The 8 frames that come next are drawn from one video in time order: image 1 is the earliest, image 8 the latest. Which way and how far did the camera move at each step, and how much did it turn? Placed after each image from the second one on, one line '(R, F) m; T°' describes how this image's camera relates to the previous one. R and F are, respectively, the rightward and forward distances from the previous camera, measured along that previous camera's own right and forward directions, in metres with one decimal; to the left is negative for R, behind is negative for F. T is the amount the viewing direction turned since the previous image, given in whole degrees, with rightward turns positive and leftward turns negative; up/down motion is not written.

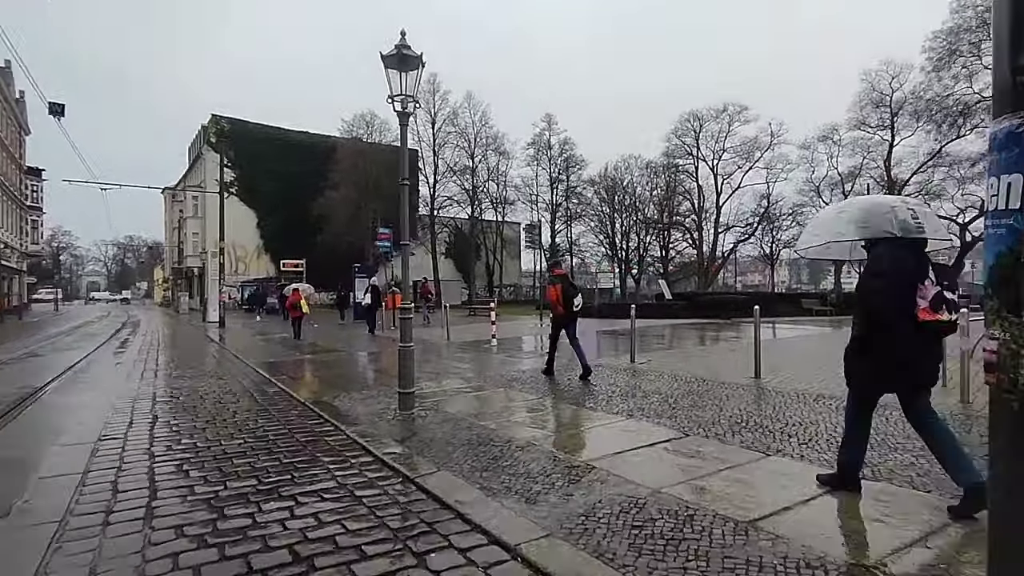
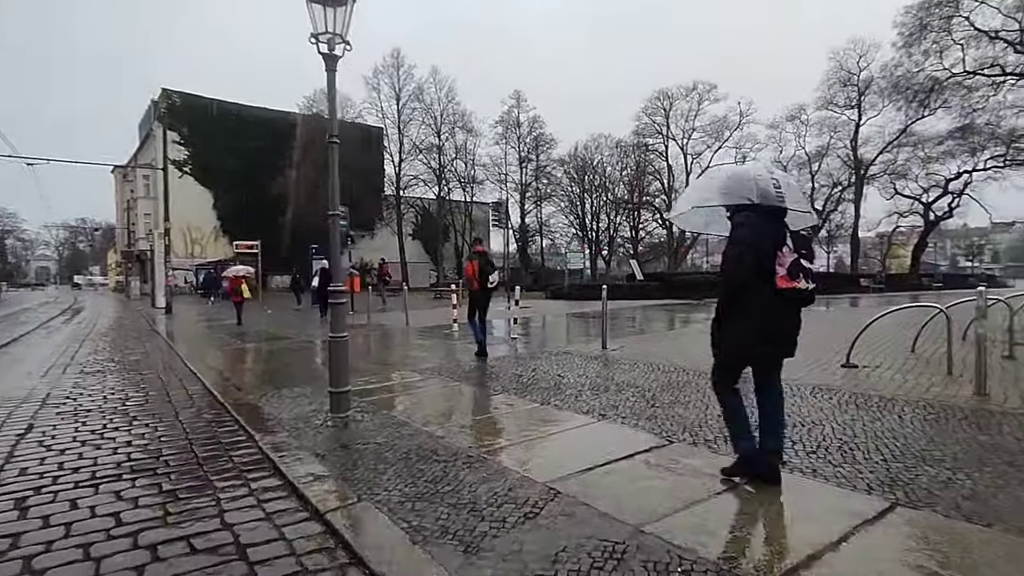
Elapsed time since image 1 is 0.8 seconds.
(+0.2, +1.0) m; +3°
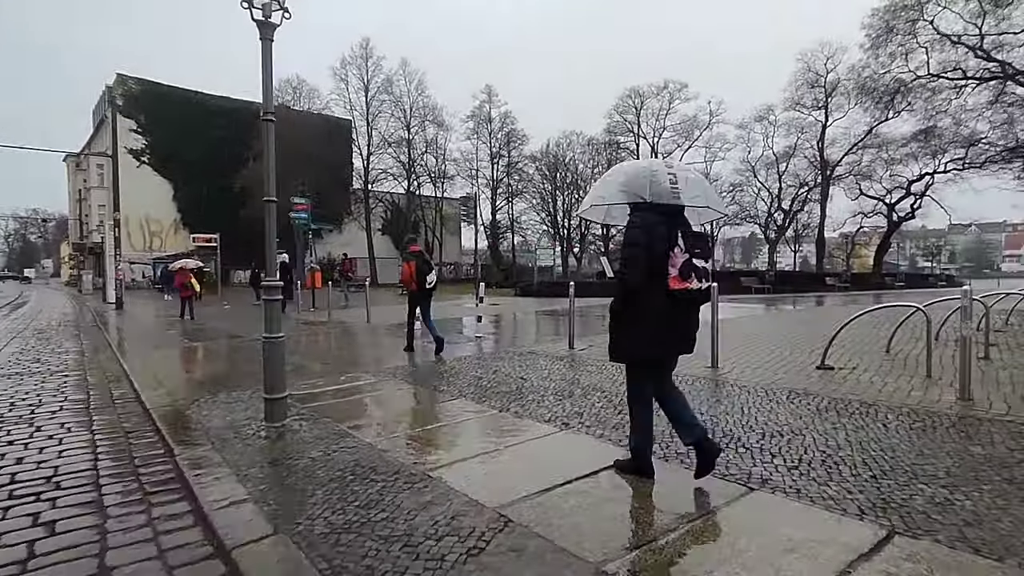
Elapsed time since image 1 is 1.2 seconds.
(+0.1, +0.5) m; +3°
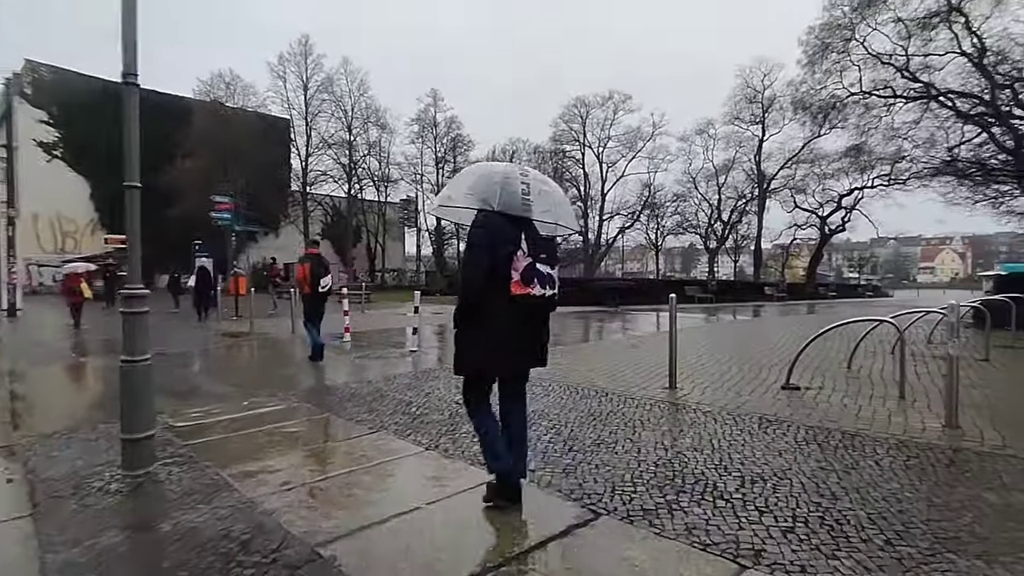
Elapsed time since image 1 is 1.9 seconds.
(+0.1, +0.9) m; +5°
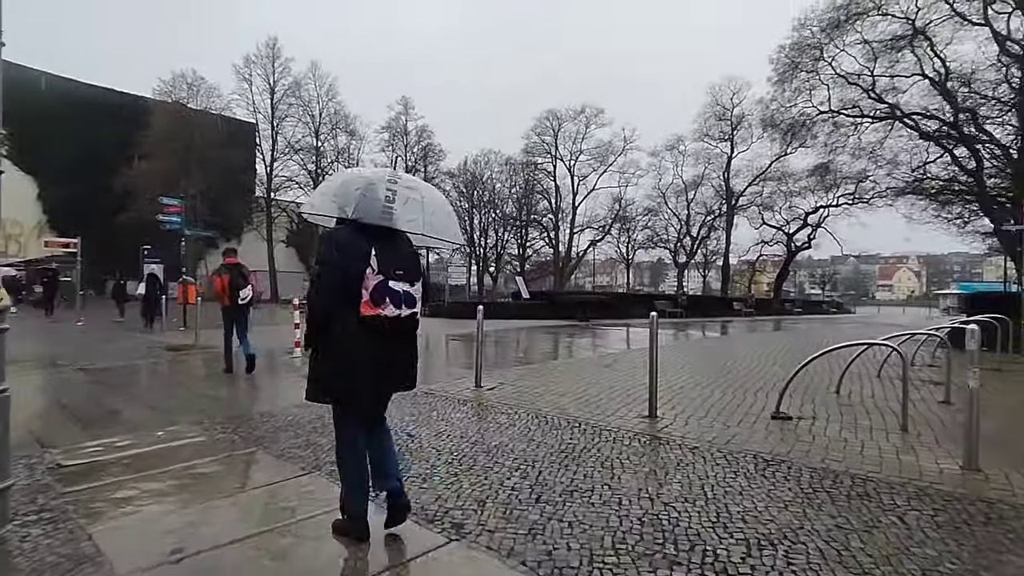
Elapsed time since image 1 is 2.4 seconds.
(+0.1, +0.7) m; +3°
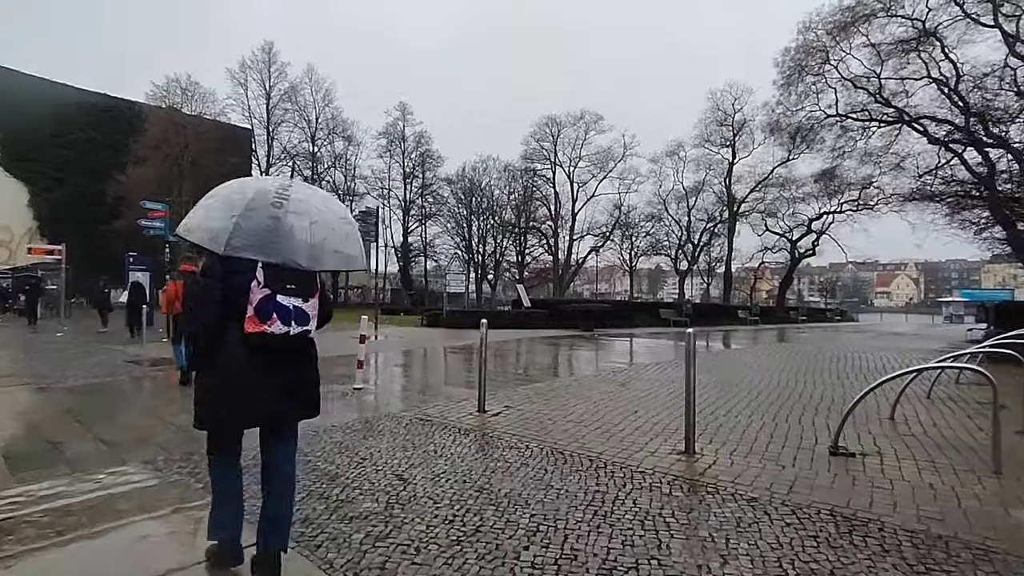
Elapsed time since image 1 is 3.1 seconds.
(-0.1, +0.9) m; 0°
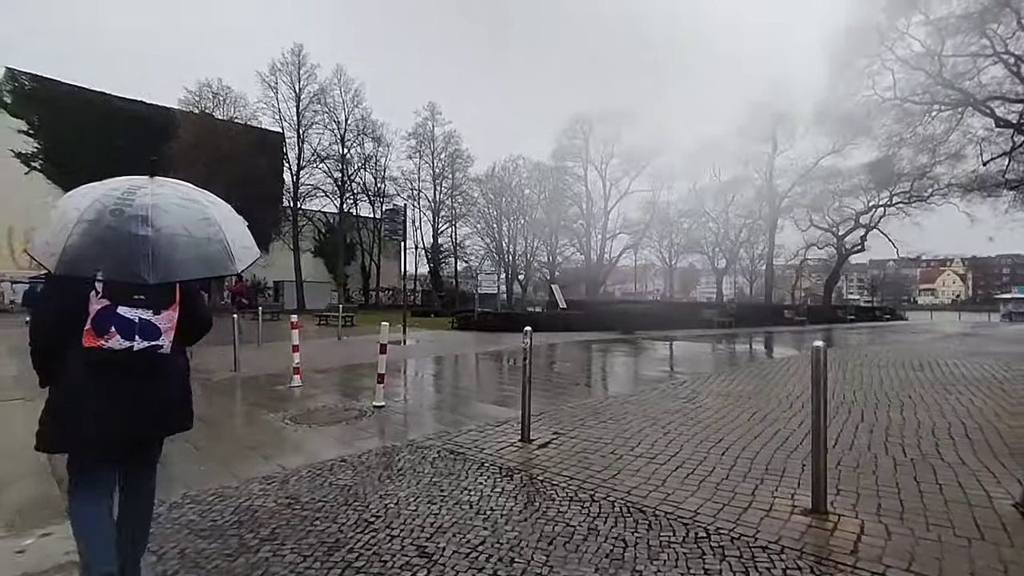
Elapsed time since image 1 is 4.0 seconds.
(-0.2, +1.2) m; -3°
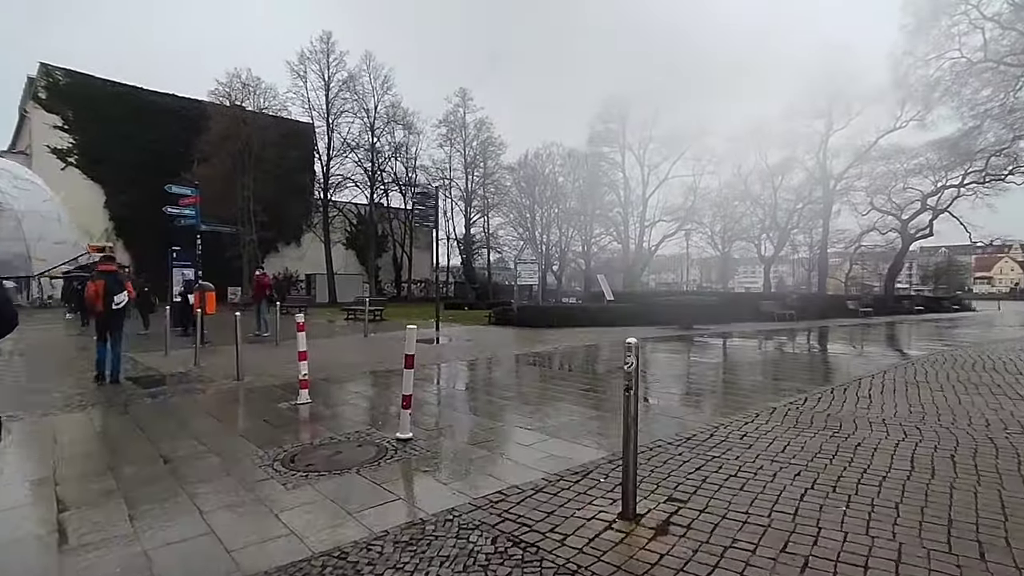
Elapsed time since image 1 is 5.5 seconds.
(-0.4, +1.9) m; -3°
